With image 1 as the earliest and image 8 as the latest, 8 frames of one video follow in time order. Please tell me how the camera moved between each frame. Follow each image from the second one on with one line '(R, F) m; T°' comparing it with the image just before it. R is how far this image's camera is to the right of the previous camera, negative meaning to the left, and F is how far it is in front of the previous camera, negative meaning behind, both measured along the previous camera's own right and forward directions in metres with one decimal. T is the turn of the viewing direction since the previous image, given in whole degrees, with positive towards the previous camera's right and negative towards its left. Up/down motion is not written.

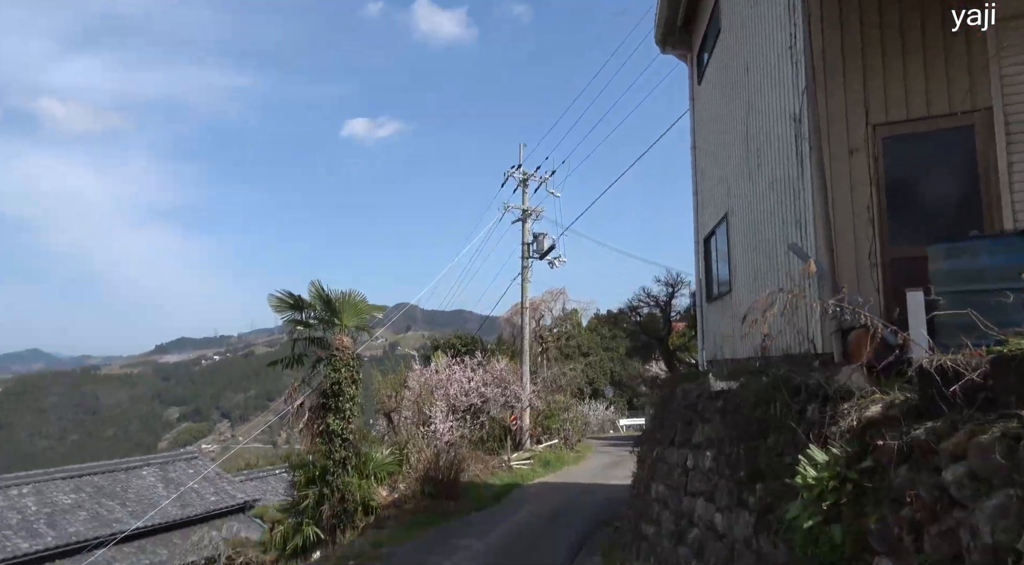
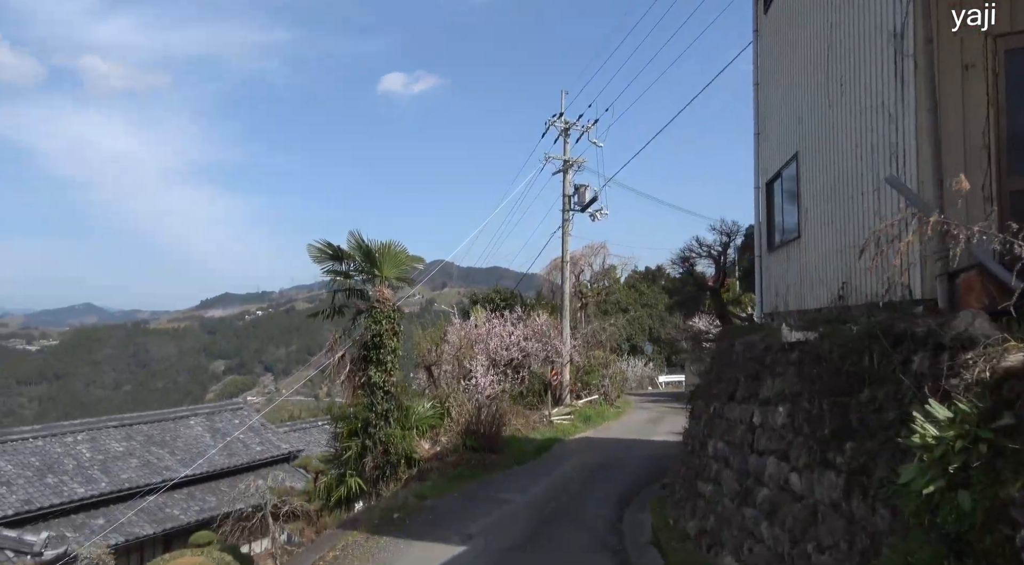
(-0.1, +0.4) m; -3°
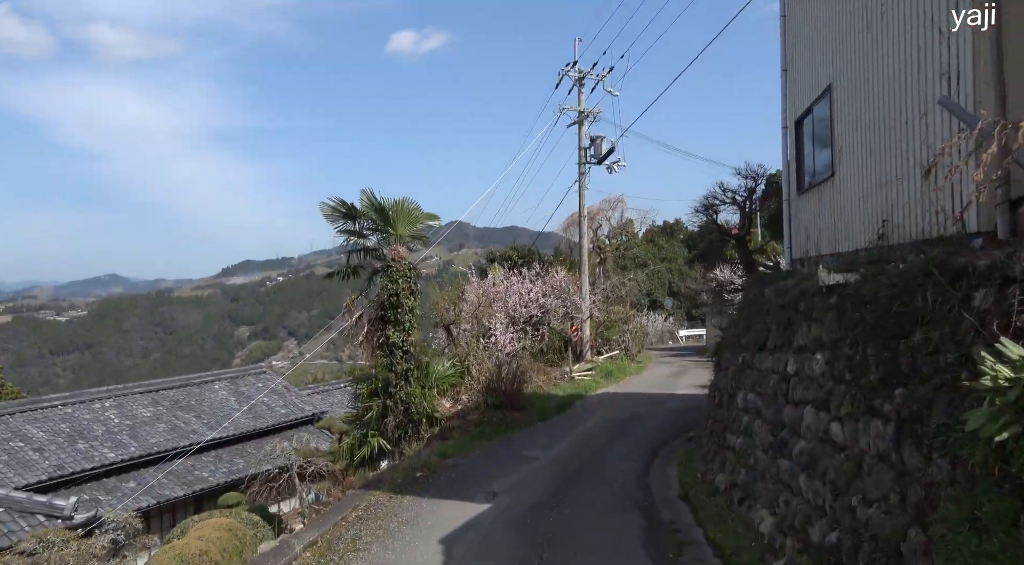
(0.0, +0.3) m; -1°
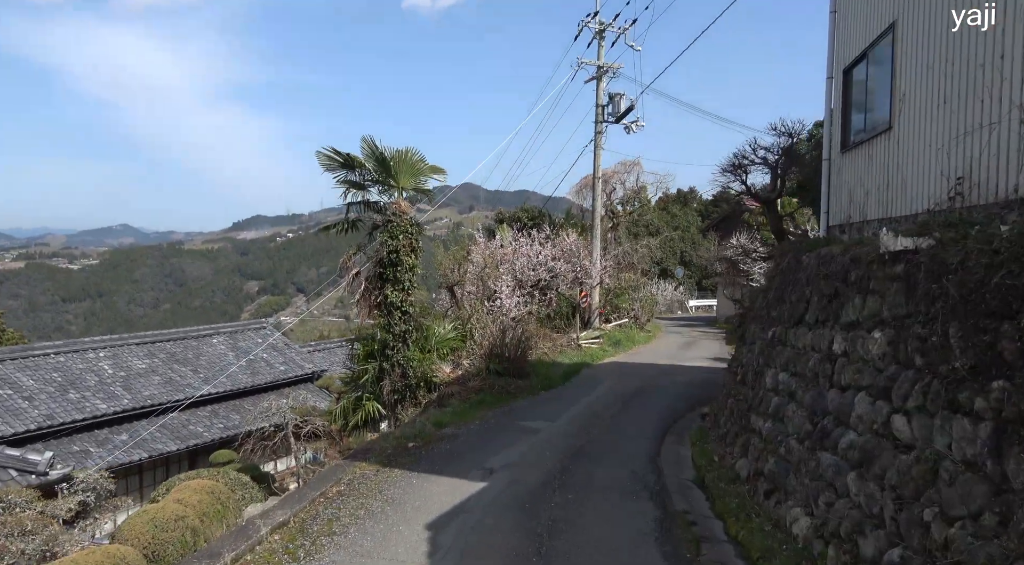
(0.0, +0.7) m; -1°
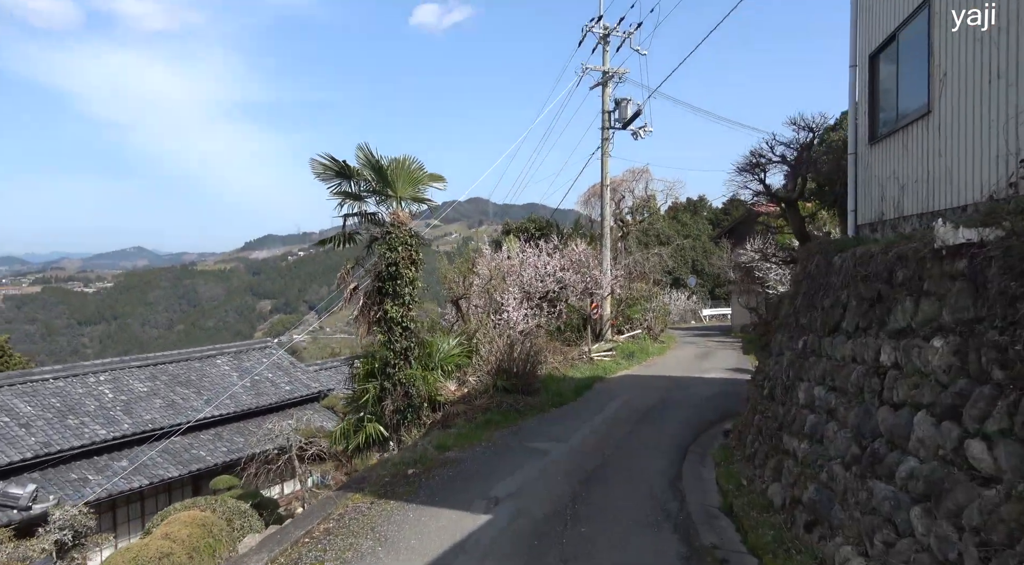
(+0.1, +0.5) m; -1°
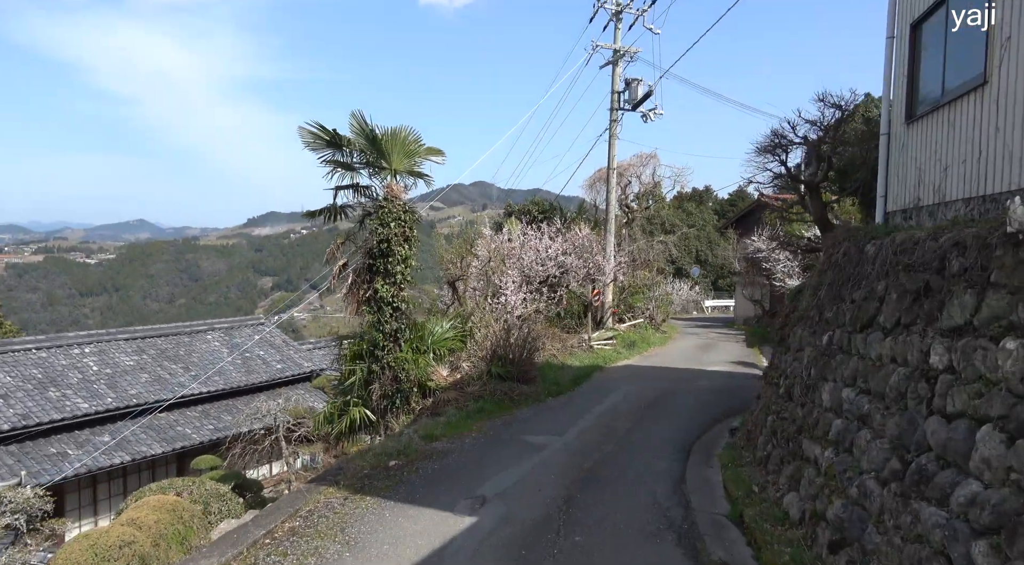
(0.0, +0.6) m; 0°
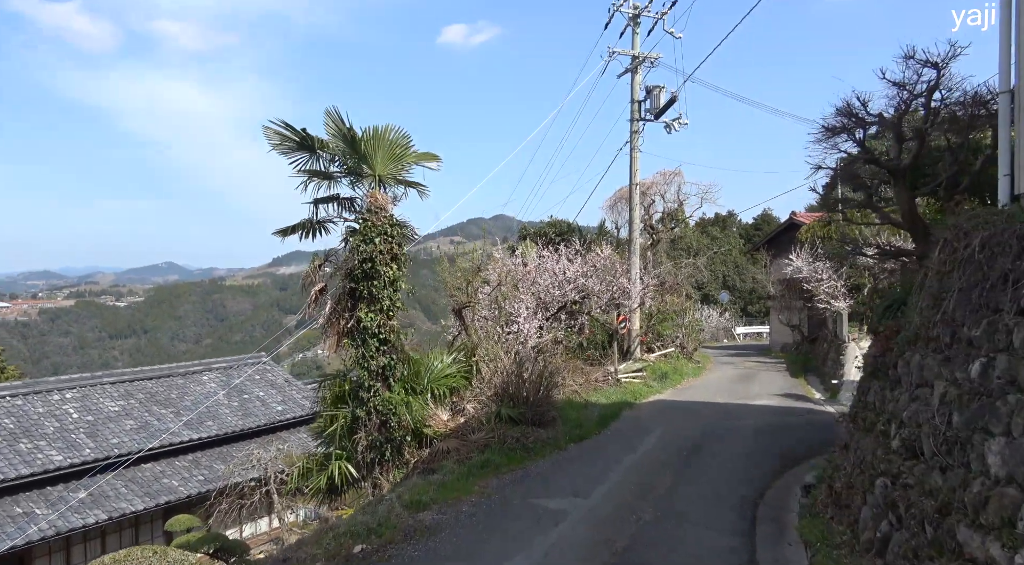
(+0.1, +1.6) m; -2°
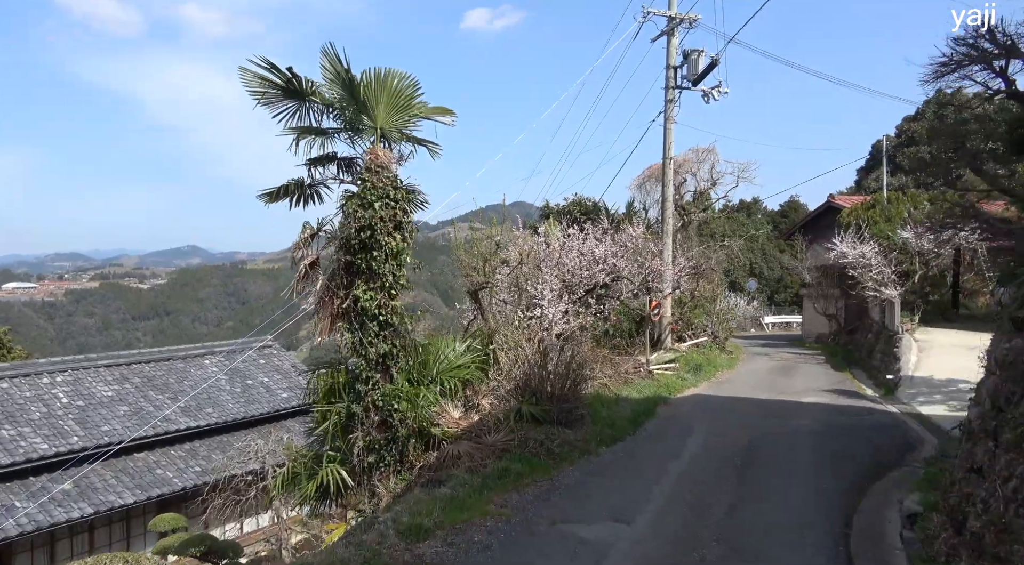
(-0.1, +1.3) m; -1°
